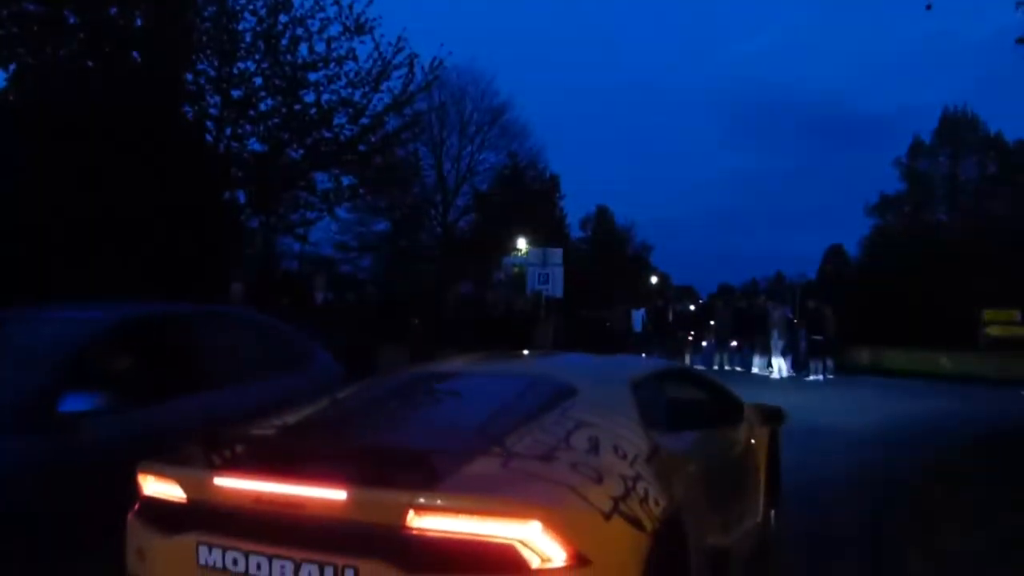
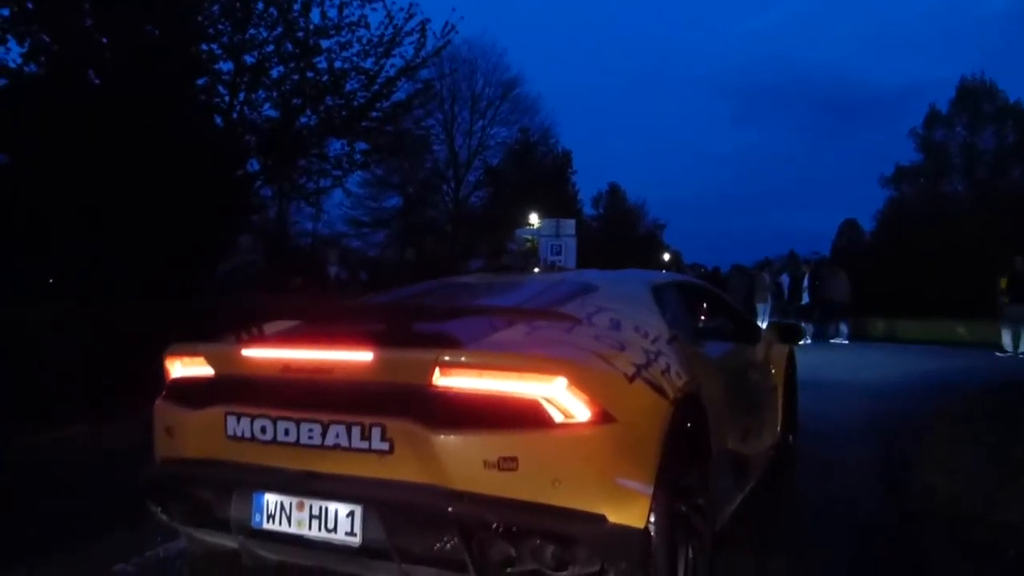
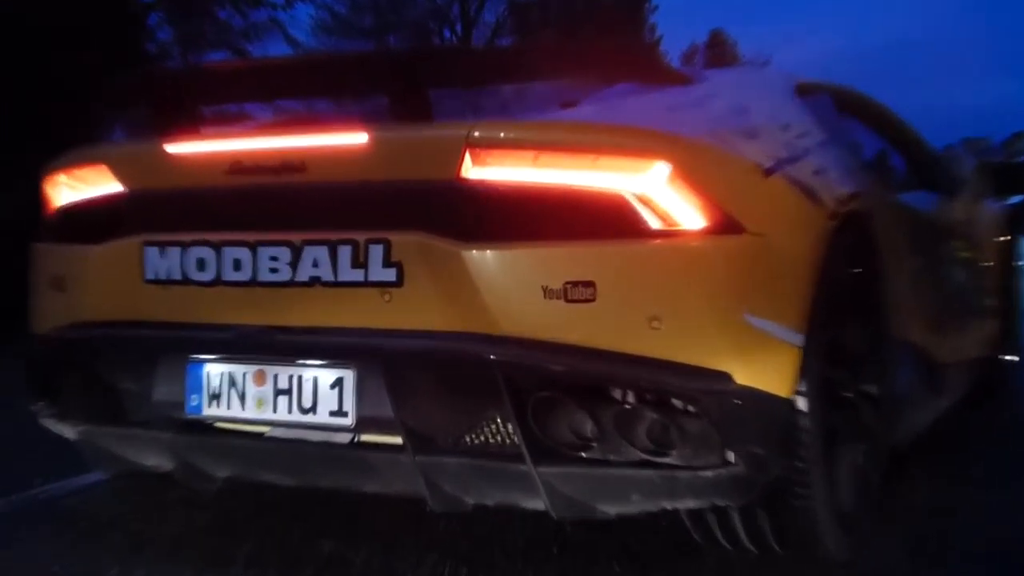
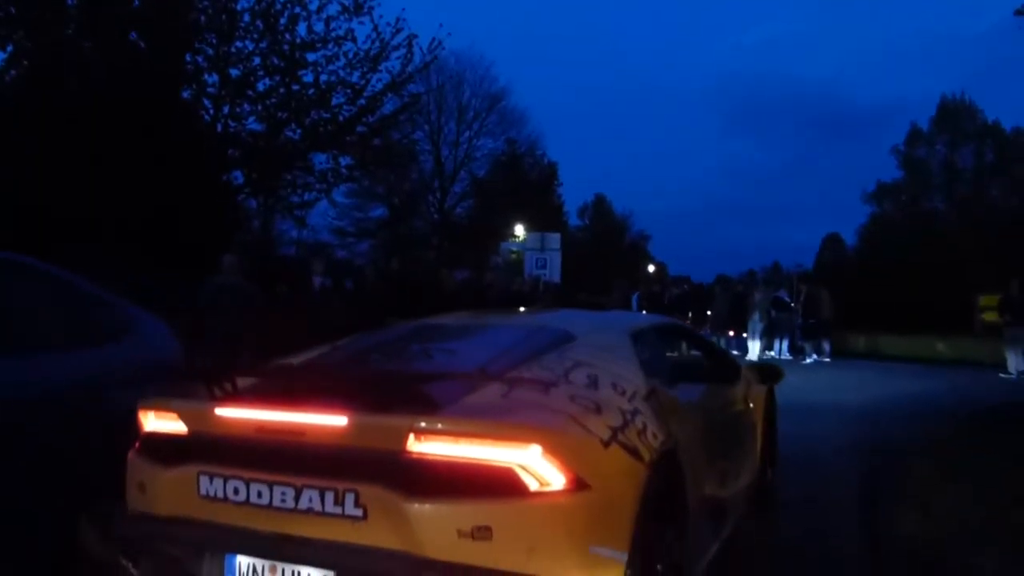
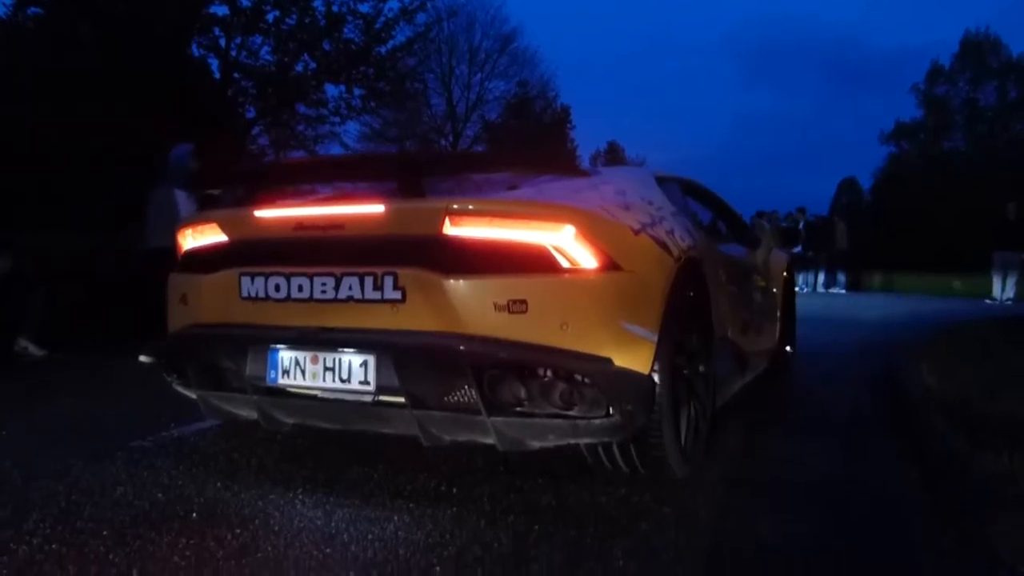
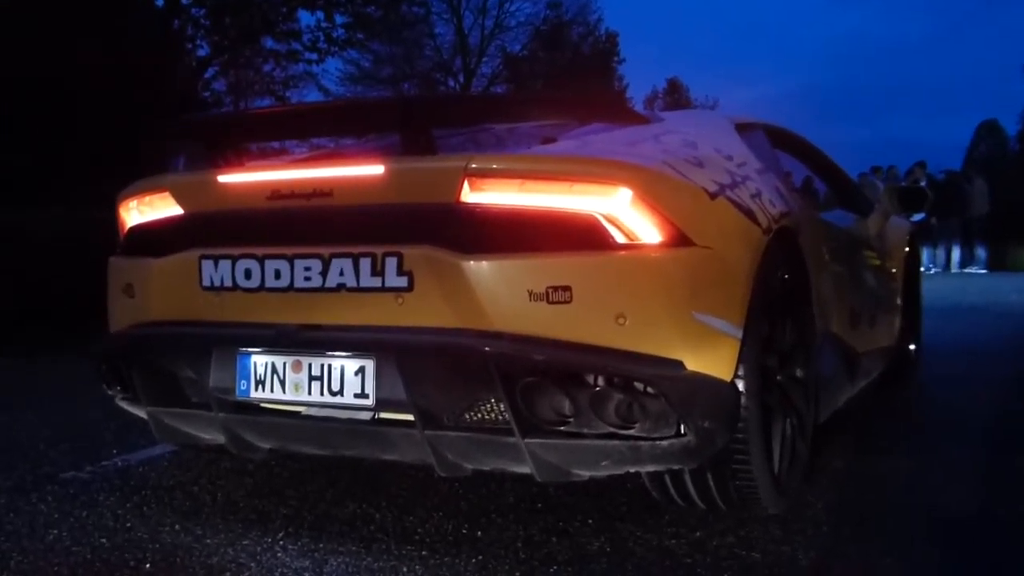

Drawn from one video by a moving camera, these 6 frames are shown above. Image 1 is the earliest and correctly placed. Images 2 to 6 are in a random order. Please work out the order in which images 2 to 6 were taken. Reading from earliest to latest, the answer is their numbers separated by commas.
4, 2, 5, 6, 3
